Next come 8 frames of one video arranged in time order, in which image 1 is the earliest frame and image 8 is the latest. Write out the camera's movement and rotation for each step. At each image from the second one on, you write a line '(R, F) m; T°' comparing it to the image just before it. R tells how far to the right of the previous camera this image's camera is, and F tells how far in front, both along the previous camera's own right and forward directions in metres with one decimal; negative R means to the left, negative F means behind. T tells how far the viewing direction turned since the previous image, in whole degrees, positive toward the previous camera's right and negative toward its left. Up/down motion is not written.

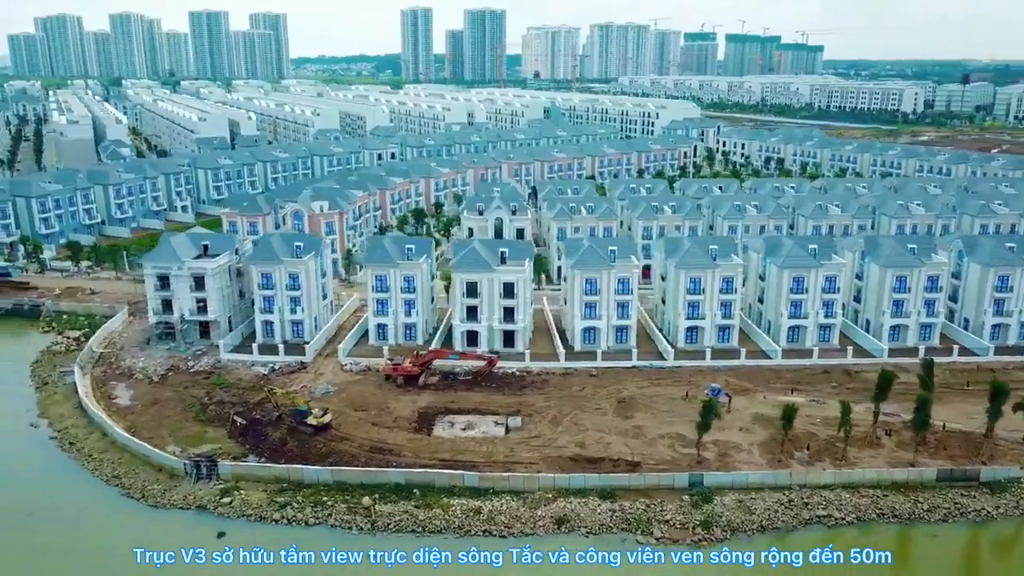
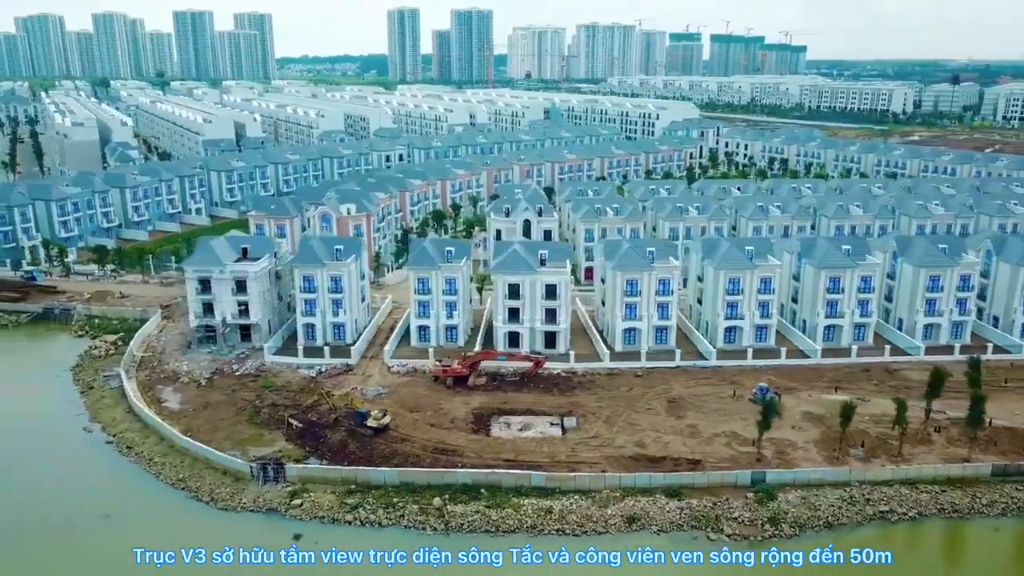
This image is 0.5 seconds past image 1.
(-2.8, -0.3) m; +1°
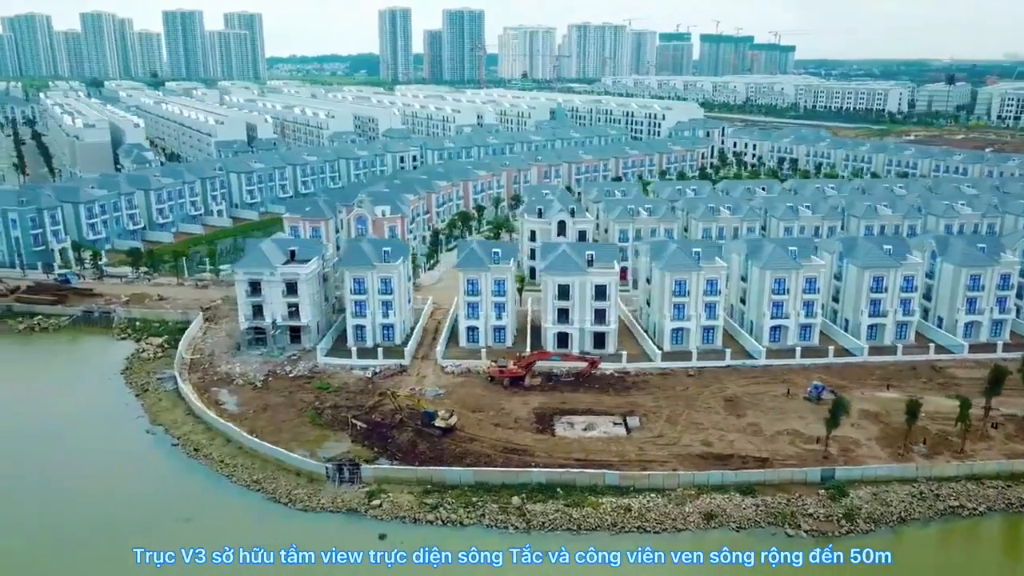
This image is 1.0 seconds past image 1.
(-3.0, -0.3) m; +1°
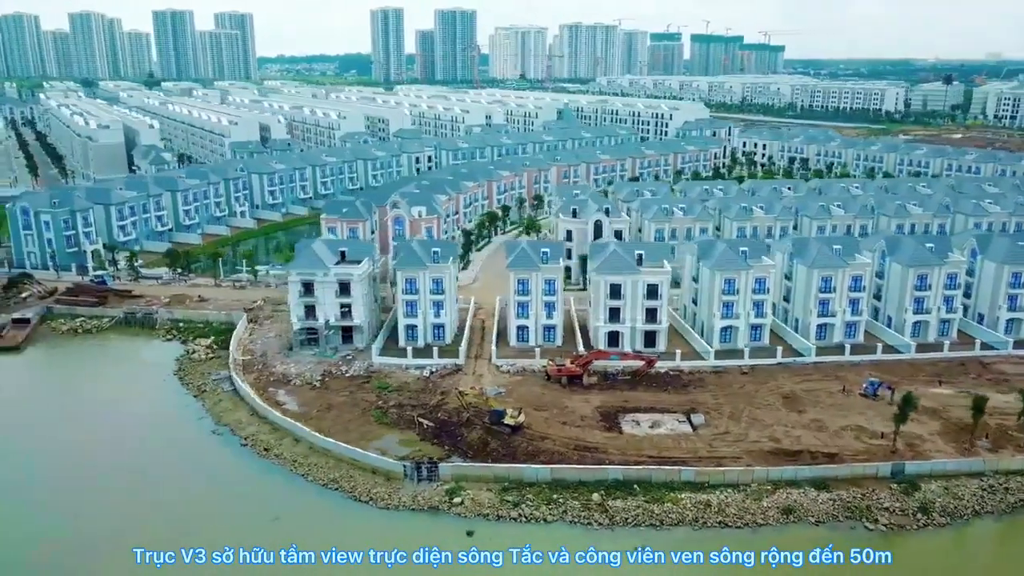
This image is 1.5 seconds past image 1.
(-3.1, -0.3) m; +1°
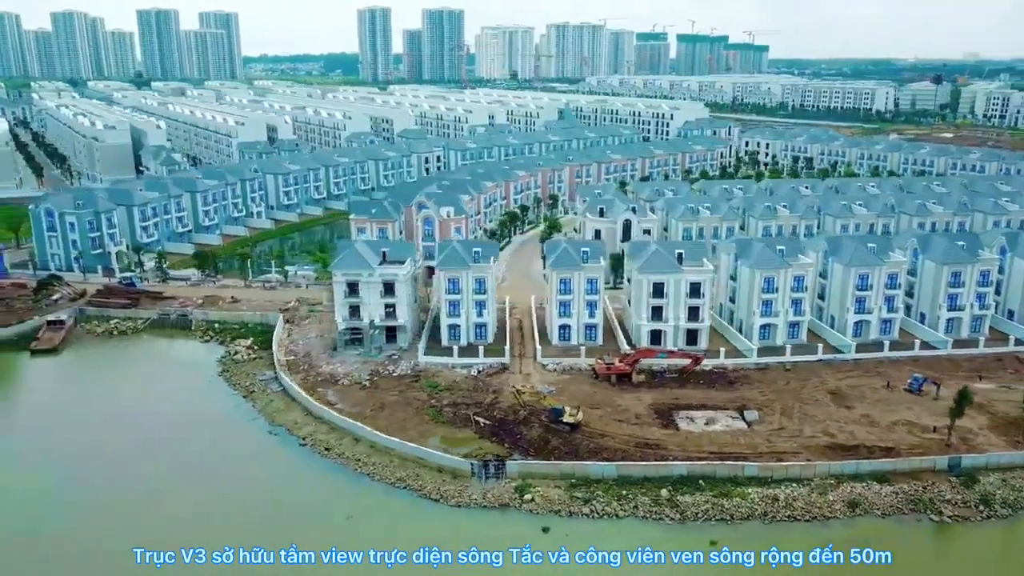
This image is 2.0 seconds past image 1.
(-2.9, -0.3) m; +1°
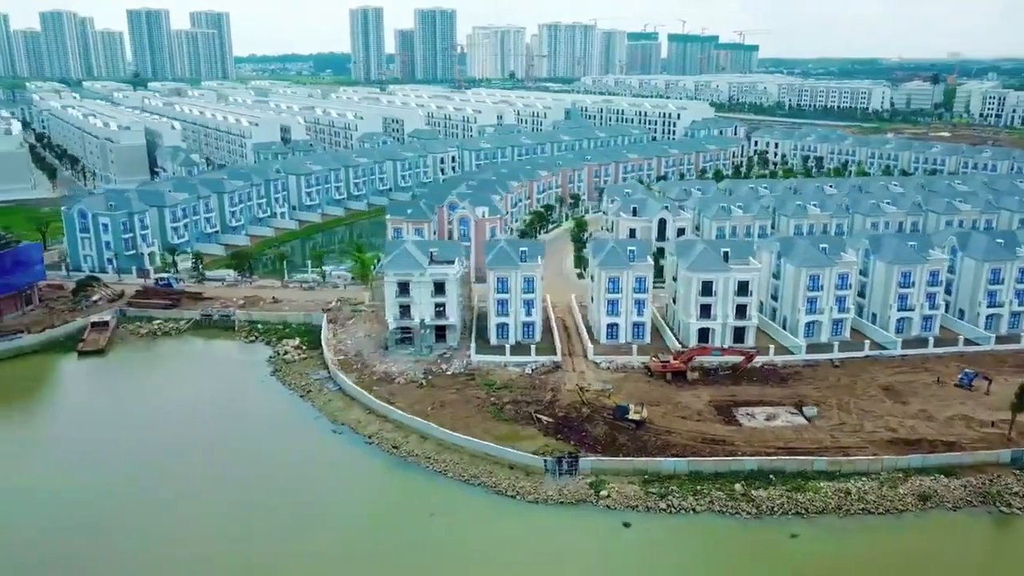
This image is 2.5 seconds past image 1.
(-3.1, -0.3) m; +1°
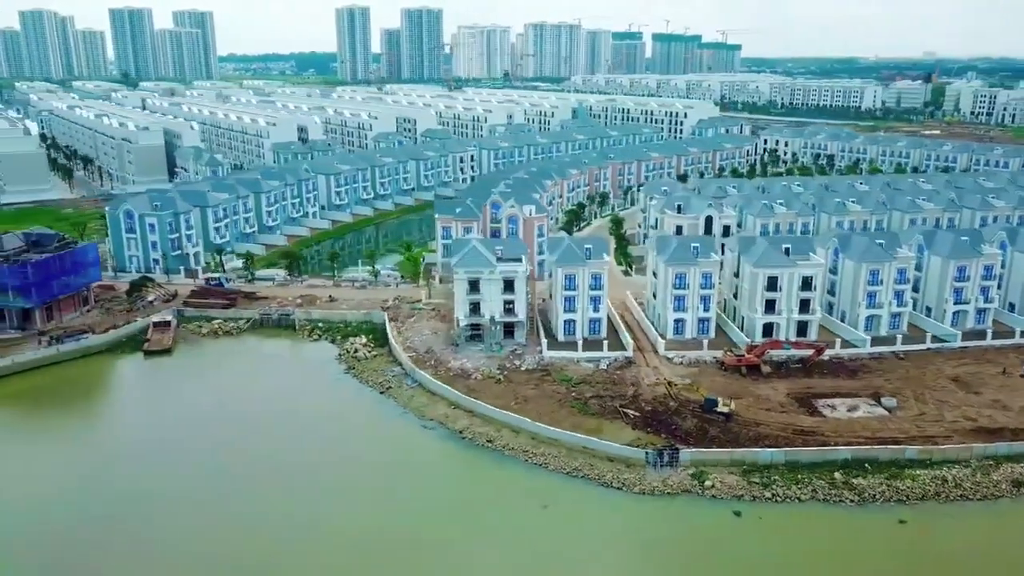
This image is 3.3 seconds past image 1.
(-4.5, -0.5) m; +1°
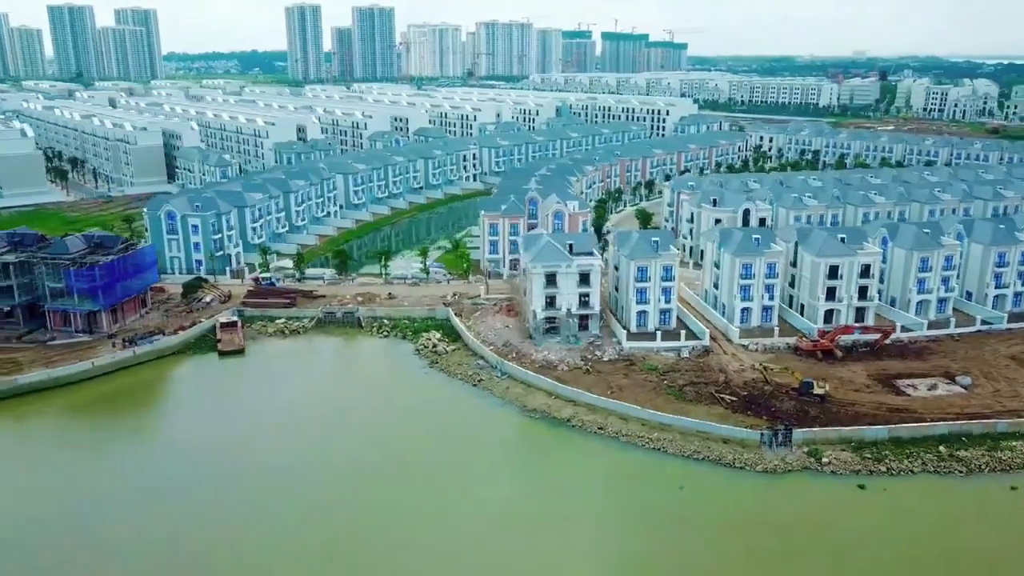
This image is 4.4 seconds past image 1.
(-6.7, -0.8) m; +4°
